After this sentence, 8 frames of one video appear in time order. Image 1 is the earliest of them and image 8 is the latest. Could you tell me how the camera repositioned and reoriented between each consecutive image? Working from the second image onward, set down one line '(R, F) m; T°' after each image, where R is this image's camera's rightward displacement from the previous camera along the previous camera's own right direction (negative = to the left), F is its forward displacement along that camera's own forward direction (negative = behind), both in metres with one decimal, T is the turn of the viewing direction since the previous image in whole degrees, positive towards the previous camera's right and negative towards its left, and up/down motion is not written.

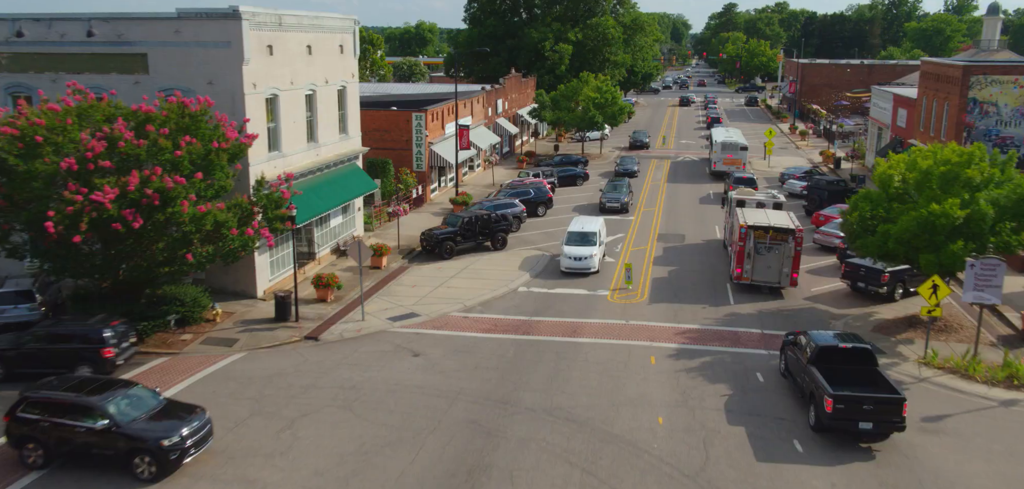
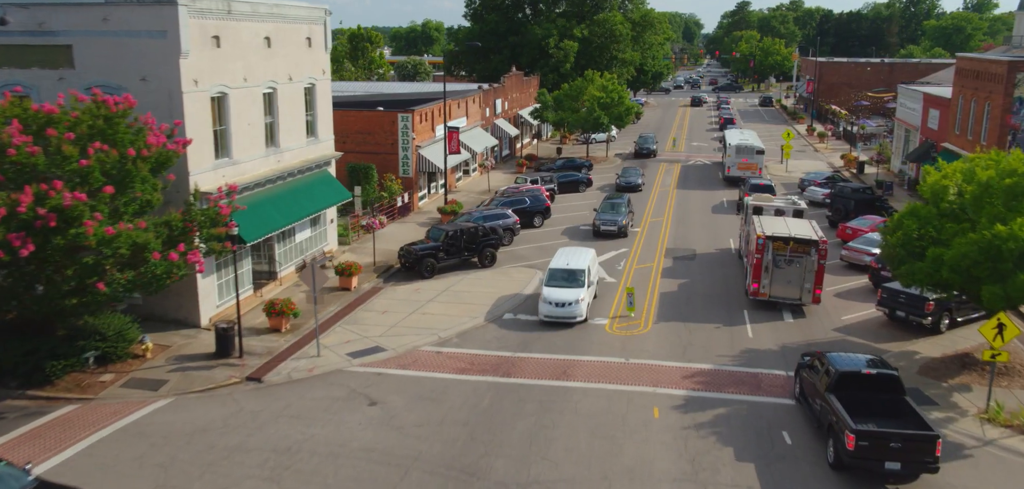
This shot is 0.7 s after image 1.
(+0.8, +3.6) m; -1°
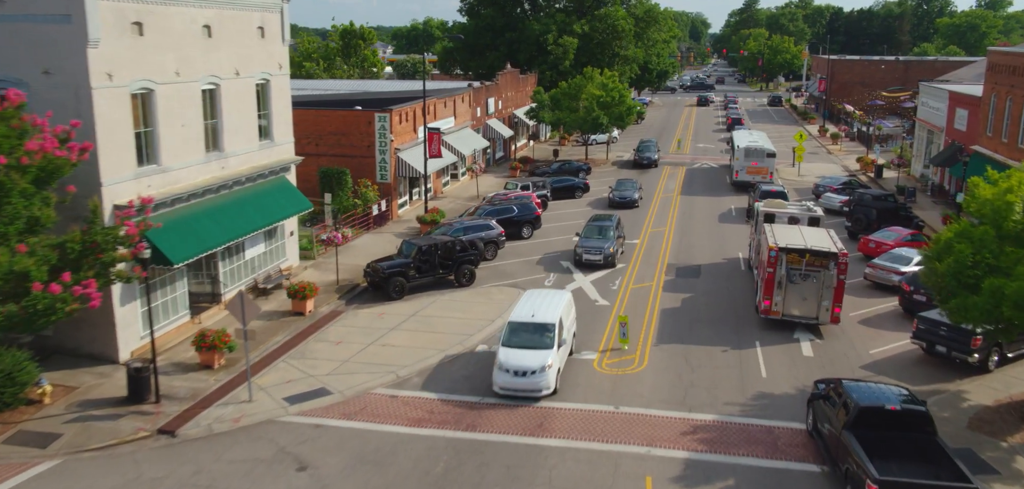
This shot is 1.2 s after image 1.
(+0.8, +3.4) m; 0°
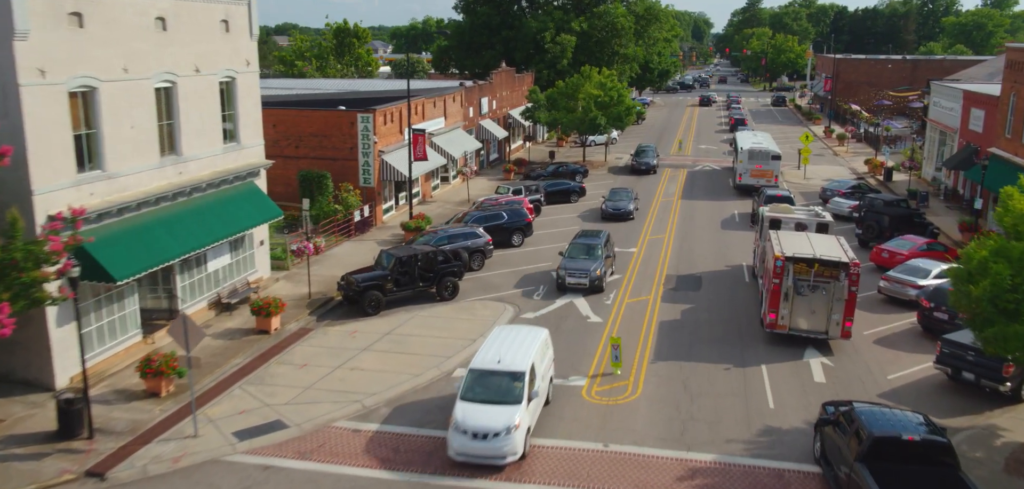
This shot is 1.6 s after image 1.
(+0.5, +1.9) m; 0°
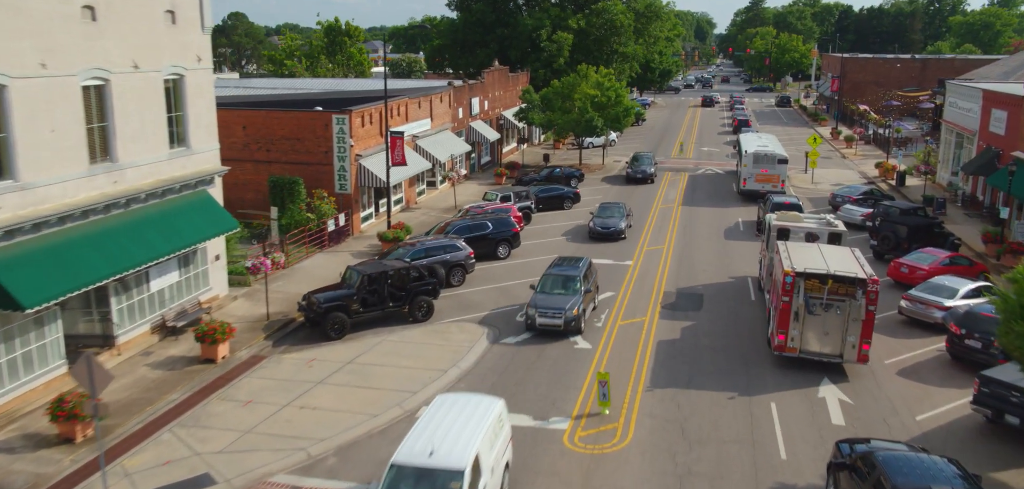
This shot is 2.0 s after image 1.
(+0.6, +2.4) m; 0°
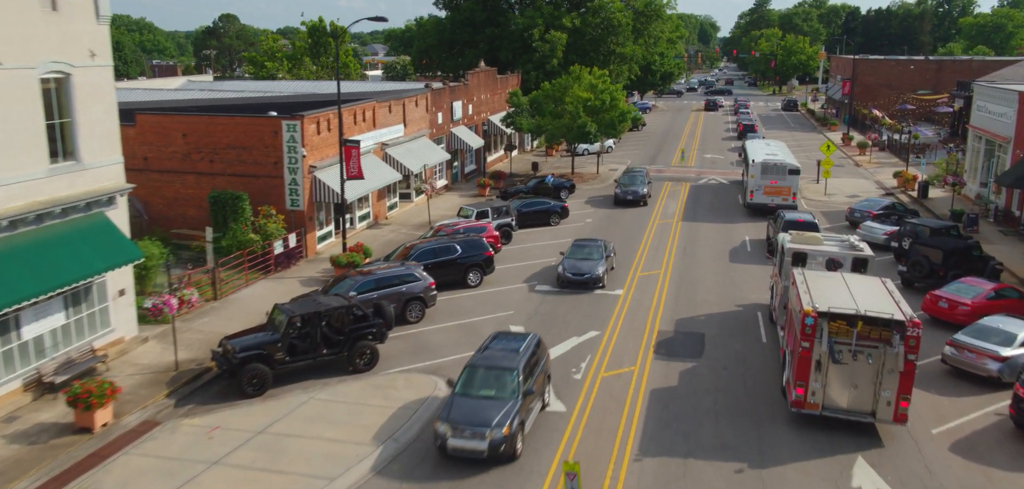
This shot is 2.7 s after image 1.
(+1.0, +3.9) m; 0°
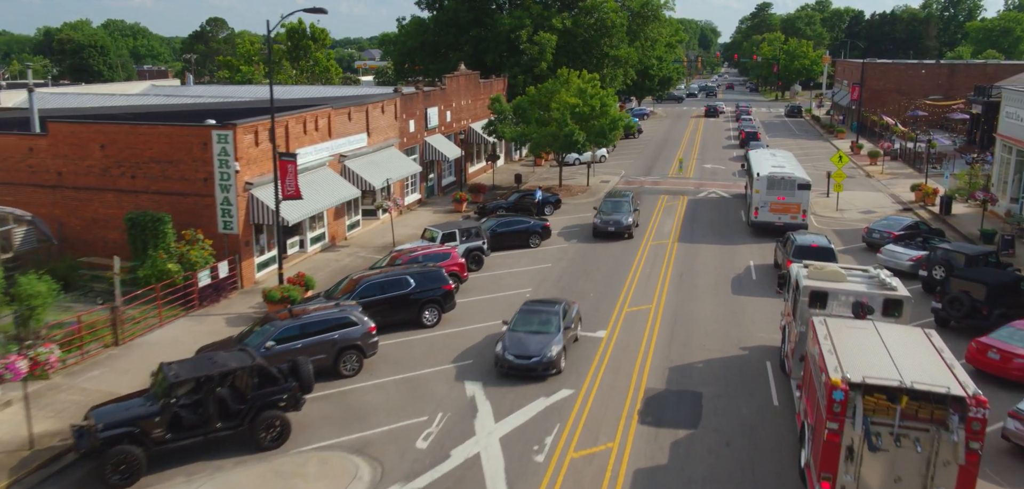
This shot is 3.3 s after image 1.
(+1.0, +3.8) m; 0°
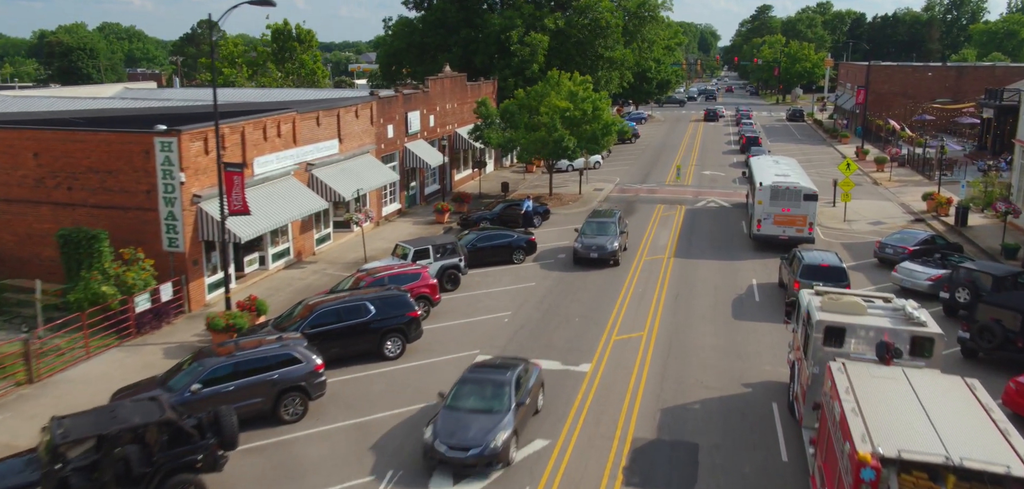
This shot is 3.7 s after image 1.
(+0.6, +2.4) m; 0°
